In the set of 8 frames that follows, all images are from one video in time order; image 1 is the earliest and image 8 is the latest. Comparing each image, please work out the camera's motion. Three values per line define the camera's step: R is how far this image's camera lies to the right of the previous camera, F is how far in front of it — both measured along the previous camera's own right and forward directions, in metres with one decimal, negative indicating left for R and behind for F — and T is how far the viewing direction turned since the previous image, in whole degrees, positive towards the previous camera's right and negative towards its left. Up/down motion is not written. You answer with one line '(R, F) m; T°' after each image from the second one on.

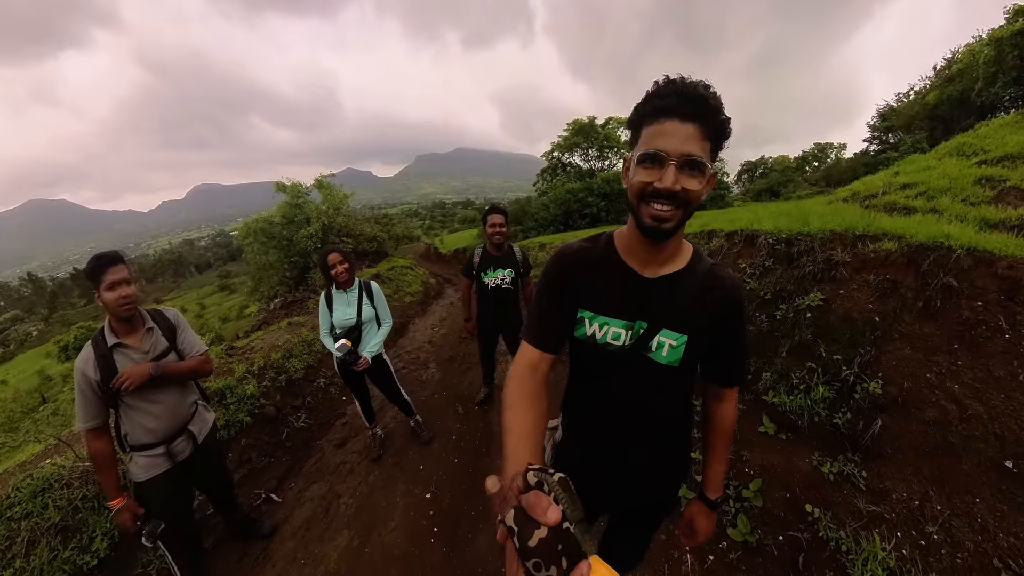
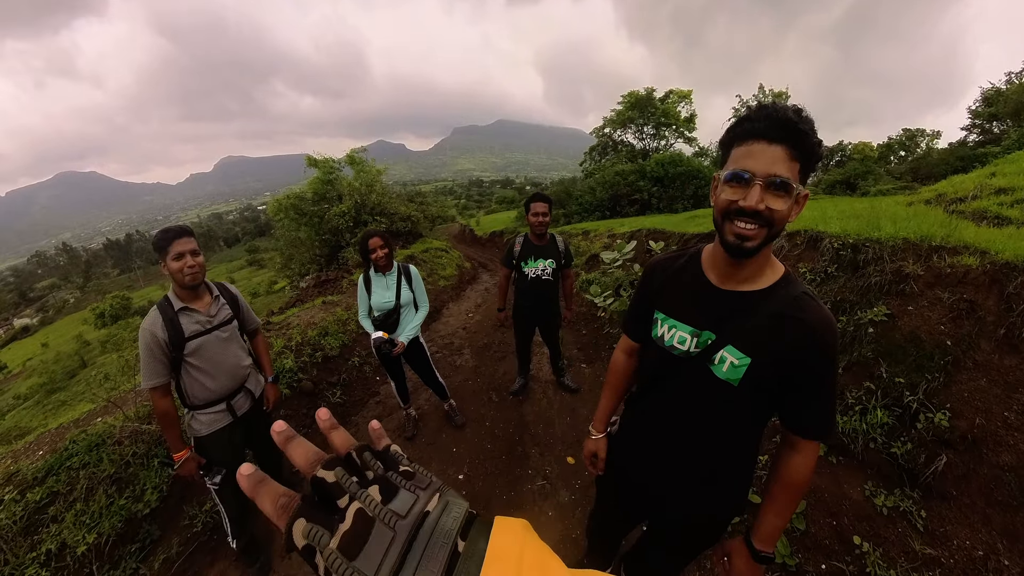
(0.0, +0.1) m; -5°
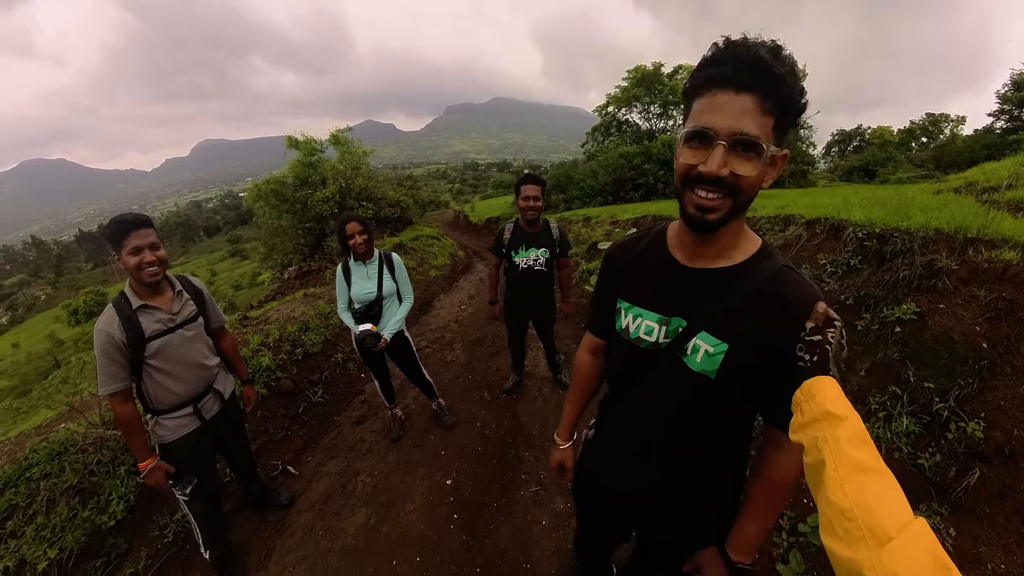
(+0.1, +0.3) m; 0°
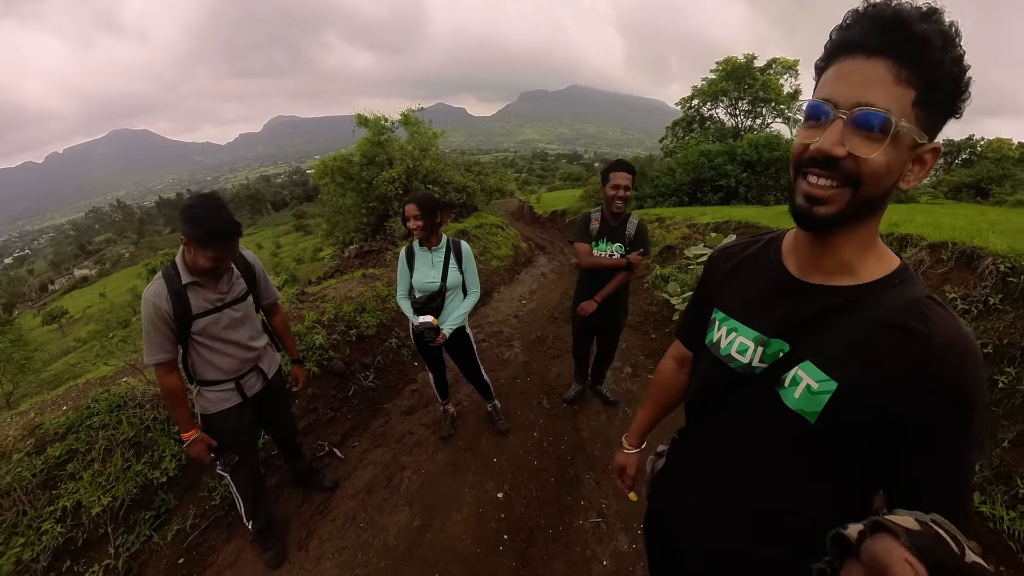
(-0.1, +0.3) m; -6°
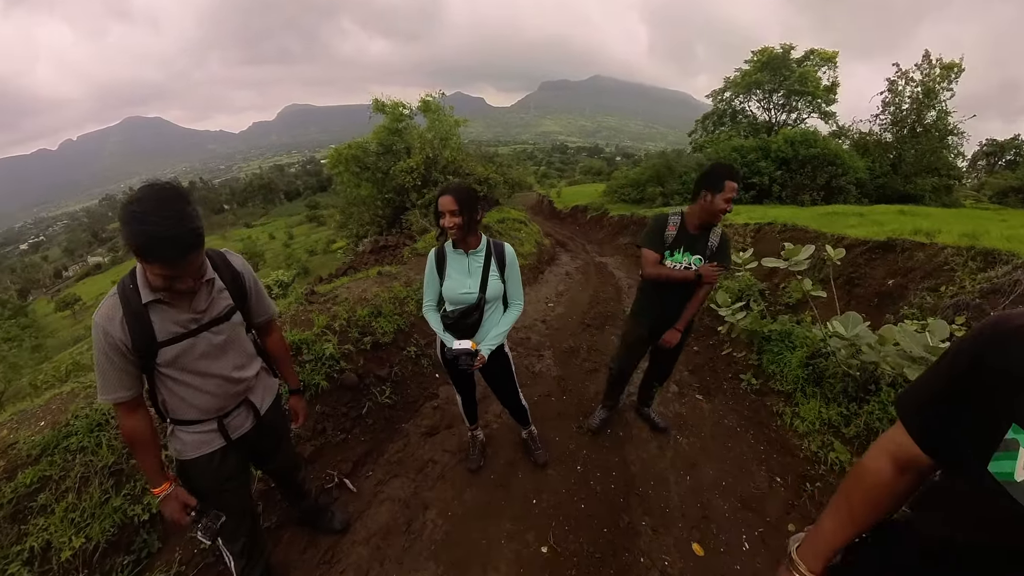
(-0.2, +0.6) m; -1°
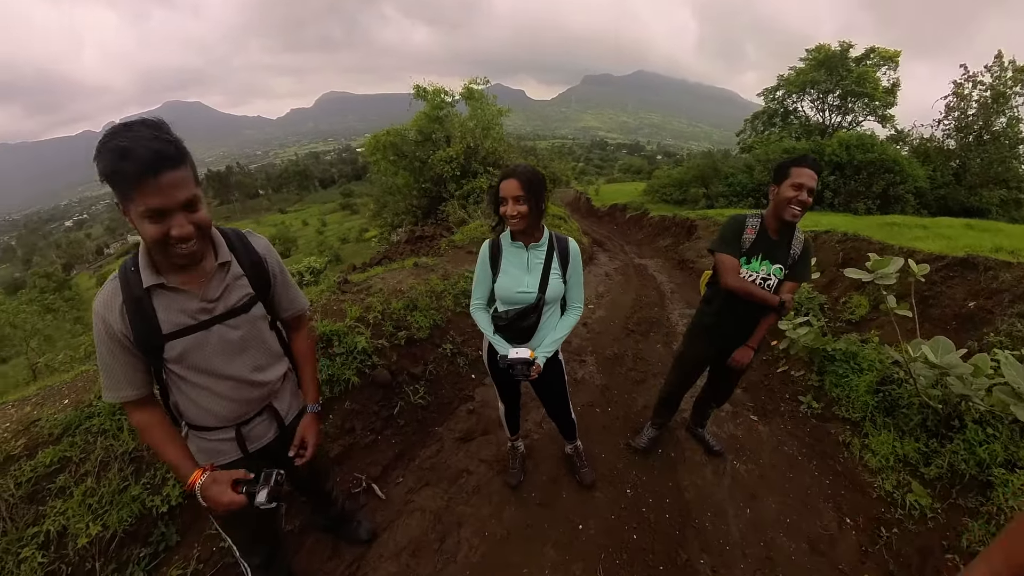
(-0.2, +0.3) m; -3°
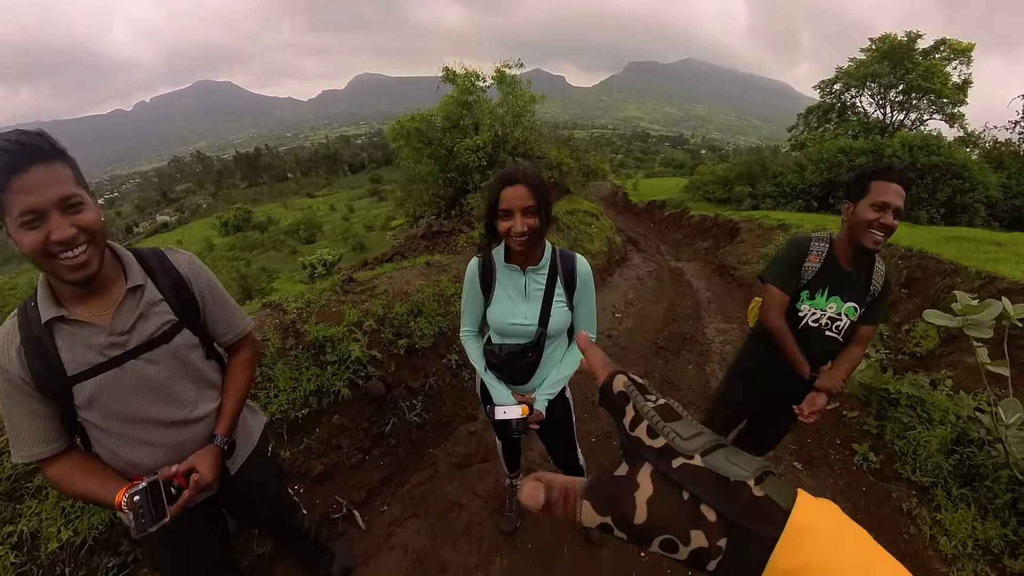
(+0.1, +0.4) m; -4°
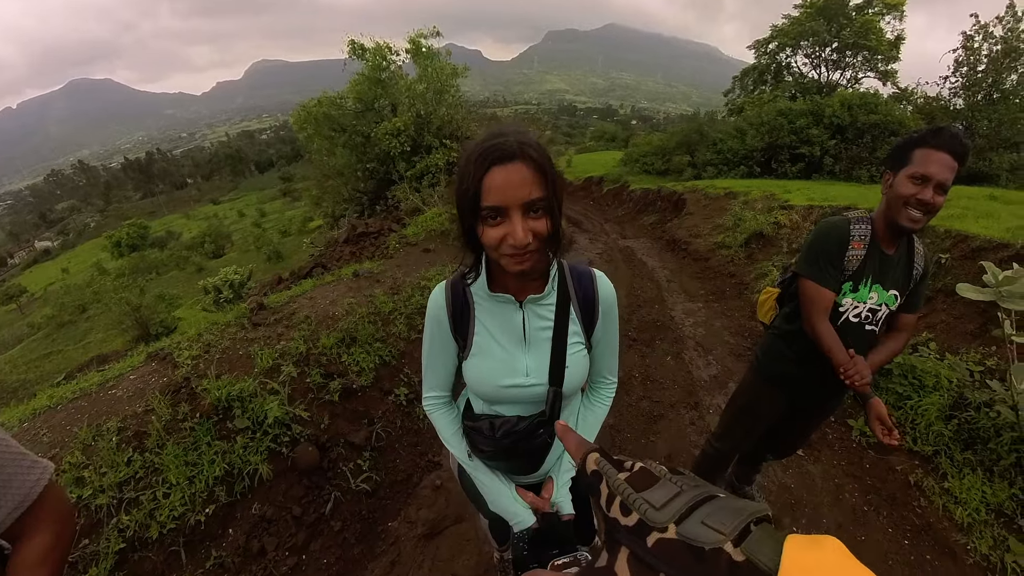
(-0.1, +0.7) m; +7°
